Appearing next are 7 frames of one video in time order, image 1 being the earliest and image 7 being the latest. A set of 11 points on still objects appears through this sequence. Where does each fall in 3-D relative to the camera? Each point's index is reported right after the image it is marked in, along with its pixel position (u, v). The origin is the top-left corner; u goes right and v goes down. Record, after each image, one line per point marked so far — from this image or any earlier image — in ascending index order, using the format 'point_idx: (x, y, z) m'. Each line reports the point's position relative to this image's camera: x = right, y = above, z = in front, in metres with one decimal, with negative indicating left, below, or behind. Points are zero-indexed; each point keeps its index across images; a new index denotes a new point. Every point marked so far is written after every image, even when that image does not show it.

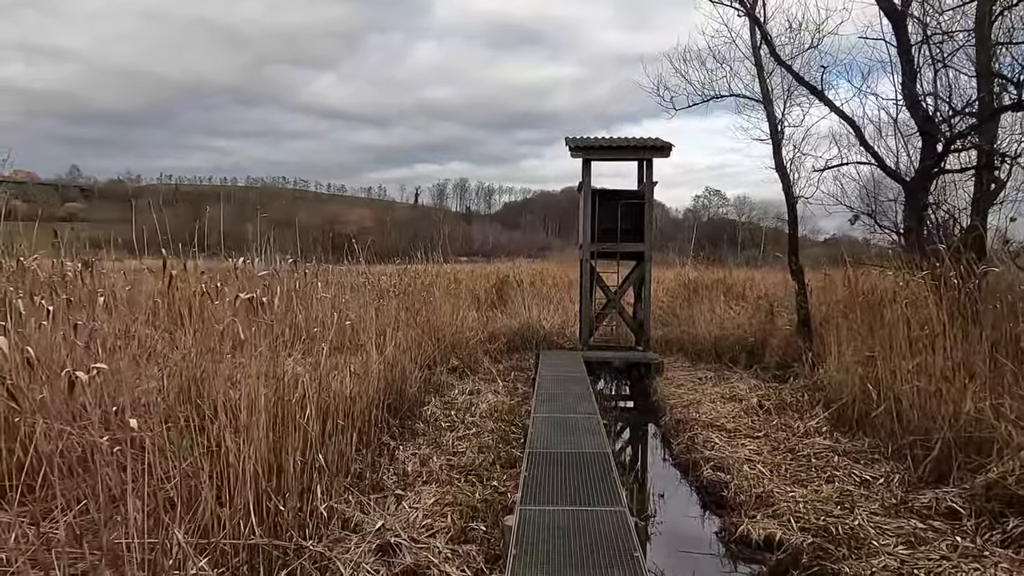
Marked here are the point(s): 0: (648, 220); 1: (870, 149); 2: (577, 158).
0: (+1.6, +0.8, +7.9) m
1: (+3.1, +1.2, +5.8) m
2: (+0.8, +1.5, +7.9) m
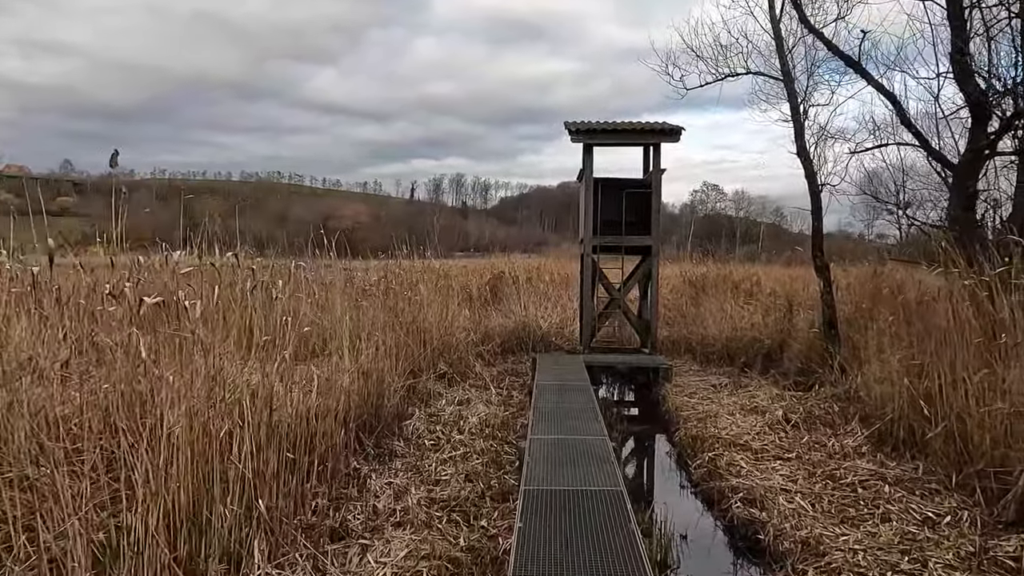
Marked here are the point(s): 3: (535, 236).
0: (+1.5, +0.8, +7.2) m
1: (+3.0, +1.2, +5.2) m
2: (+0.7, +1.5, +7.2) m
3: (+0.5, +1.1, +14.4) m
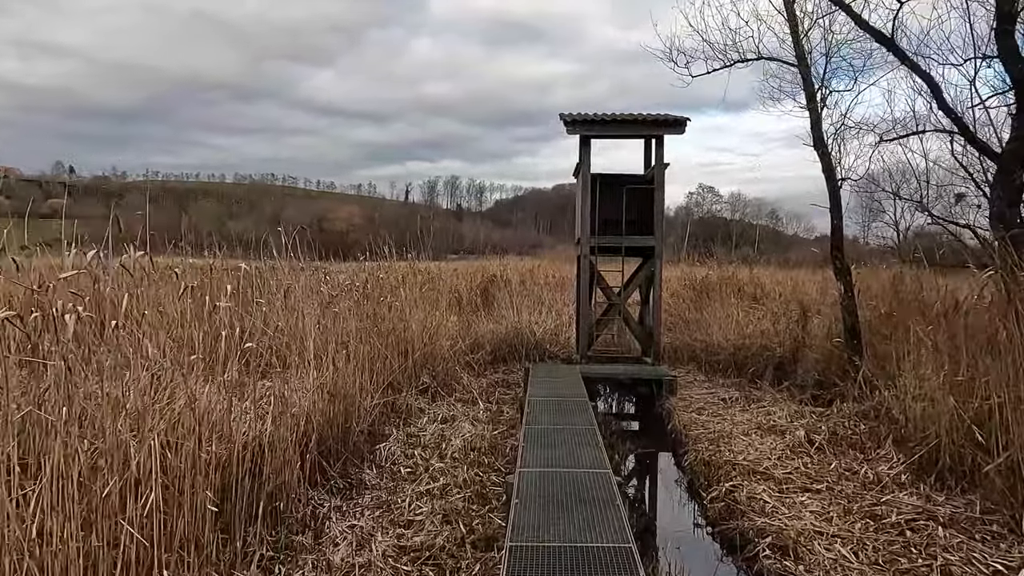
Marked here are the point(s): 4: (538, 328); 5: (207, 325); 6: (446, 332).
0: (+1.4, +0.8, +6.6) m
1: (+3.0, +1.2, +4.6) m
2: (+0.6, +1.5, +6.7) m
3: (+0.4, +1.0, +13.9) m
4: (+0.3, -0.5, +8.8) m
5: (-1.7, -0.2, +3.8) m
6: (-0.7, -0.5, +7.2) m
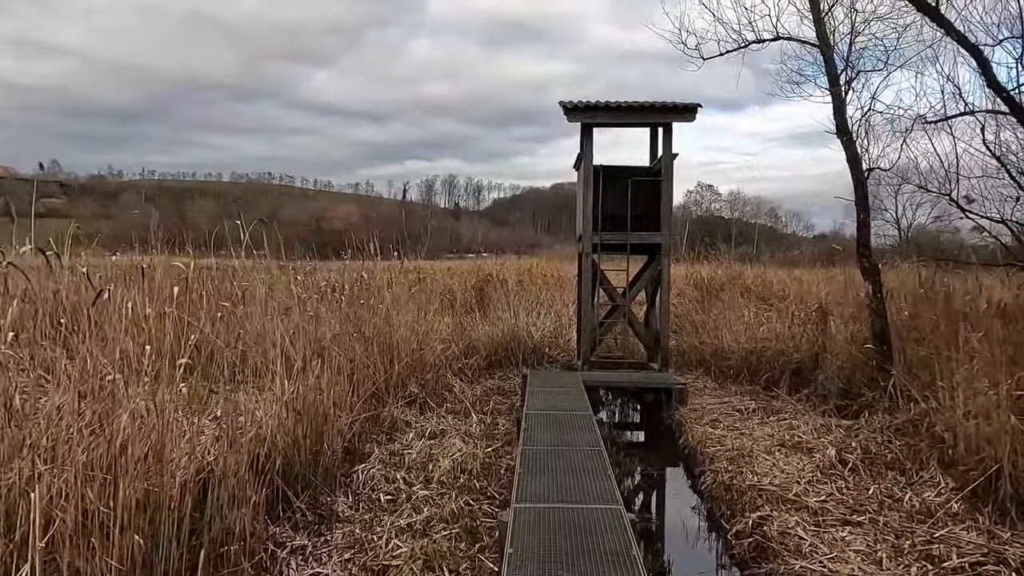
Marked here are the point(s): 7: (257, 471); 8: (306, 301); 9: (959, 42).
0: (+1.4, +0.8, +6.1) m
1: (+2.9, +1.2, +4.1) m
2: (+0.6, +1.5, +6.2) m
3: (+0.3, +1.0, +13.4) m
4: (+0.3, -0.5, +8.3) m
5: (-1.8, -0.2, +3.3) m
6: (-0.7, -0.5, +6.7) m
7: (-1.2, -0.9, +3.2) m
8: (-1.5, -0.1, +4.9) m
9: (+2.6, +1.4, +4.0) m
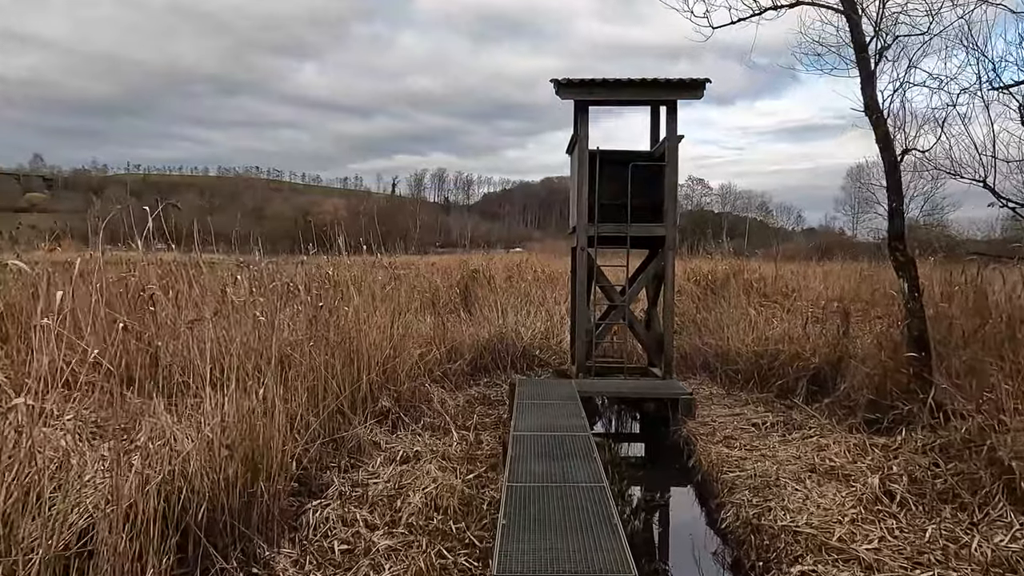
0: (+1.3, +0.8, +5.5) m
1: (+2.8, +1.2, +3.5) m
2: (+0.5, +1.5, +5.5) m
3: (+0.1, +1.1, +12.7) m
4: (+0.2, -0.5, +7.7) m
5: (-1.8, -0.2, +2.7) m
6: (-0.9, -0.5, +6.0) m
7: (-1.3, -0.9, +2.5) m
8: (-1.6, -0.1, +4.2) m
9: (+2.5, +1.4, +3.4) m
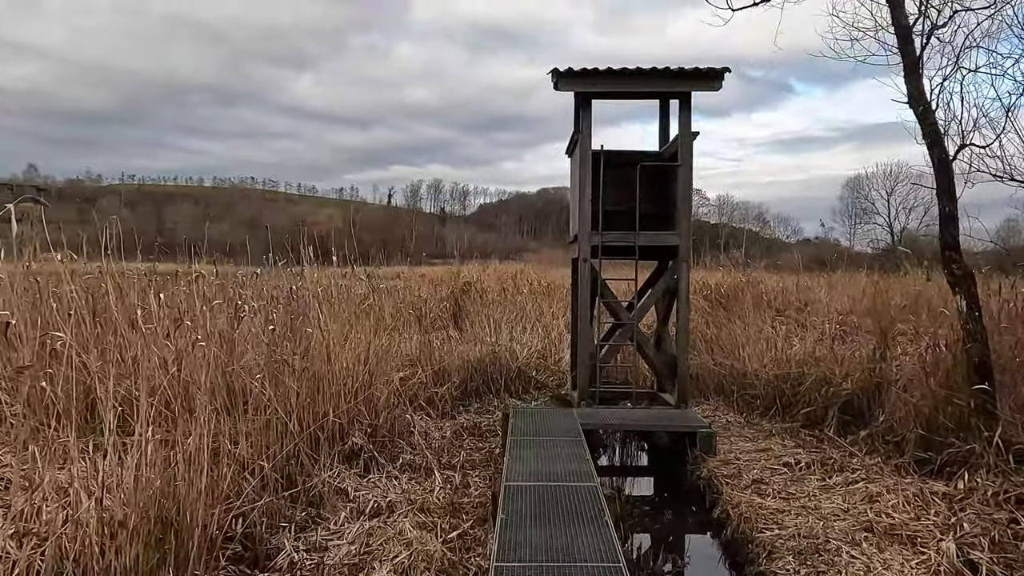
0: (+1.2, +0.7, +4.9) m
1: (+2.8, +1.1, +2.9) m
2: (+0.4, +1.4, +4.9) m
3: (0.0, +0.9, +12.1) m
4: (+0.1, -0.6, +7.0) m
5: (-1.9, -0.3, +2.0) m
6: (-0.9, -0.6, +5.3) m
7: (-1.3, -0.9, +1.8) m
8: (-1.6, -0.2, +3.6) m
9: (+2.5, +1.4, +2.7) m
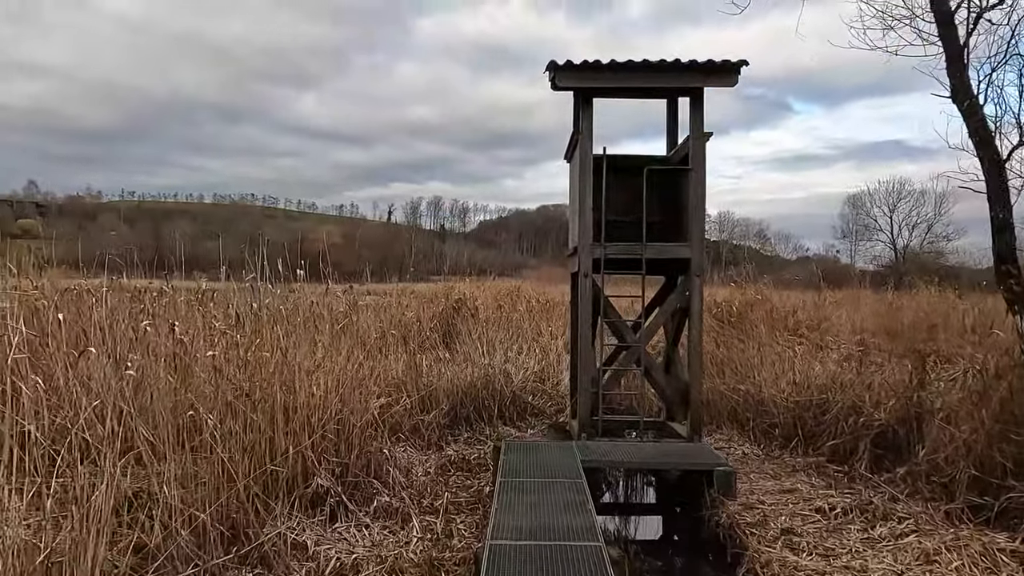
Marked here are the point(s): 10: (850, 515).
0: (+1.2, +0.5, +4.4) m
1: (+2.8, +1.0, +2.4) m
2: (+0.4, +1.3, +4.4) m
3: (0.0, +0.6, +11.6) m
4: (0.0, -0.8, +6.5) m
5: (-1.9, -0.3, +1.5) m
6: (-1.0, -0.7, +4.8) m
7: (-1.3, -1.0, +1.3) m
8: (-1.7, -0.3, +3.1) m
9: (+2.5, +1.3, +2.3) m
10: (+1.7, -1.1, +3.4) m
